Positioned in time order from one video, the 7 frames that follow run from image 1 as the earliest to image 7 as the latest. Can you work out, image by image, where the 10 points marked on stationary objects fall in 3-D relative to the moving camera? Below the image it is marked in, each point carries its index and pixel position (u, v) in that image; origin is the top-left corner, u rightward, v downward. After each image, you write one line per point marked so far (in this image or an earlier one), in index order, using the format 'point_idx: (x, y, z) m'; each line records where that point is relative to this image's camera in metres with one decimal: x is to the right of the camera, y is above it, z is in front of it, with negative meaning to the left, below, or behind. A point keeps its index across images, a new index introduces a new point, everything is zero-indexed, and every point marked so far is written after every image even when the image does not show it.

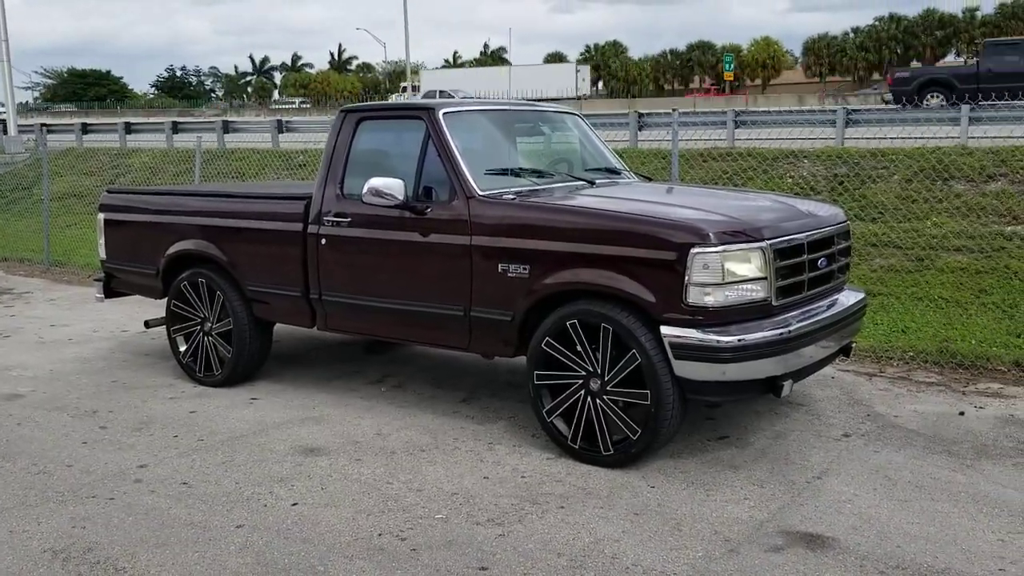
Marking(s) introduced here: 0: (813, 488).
0: (+1.4, -0.9, +4.5) m
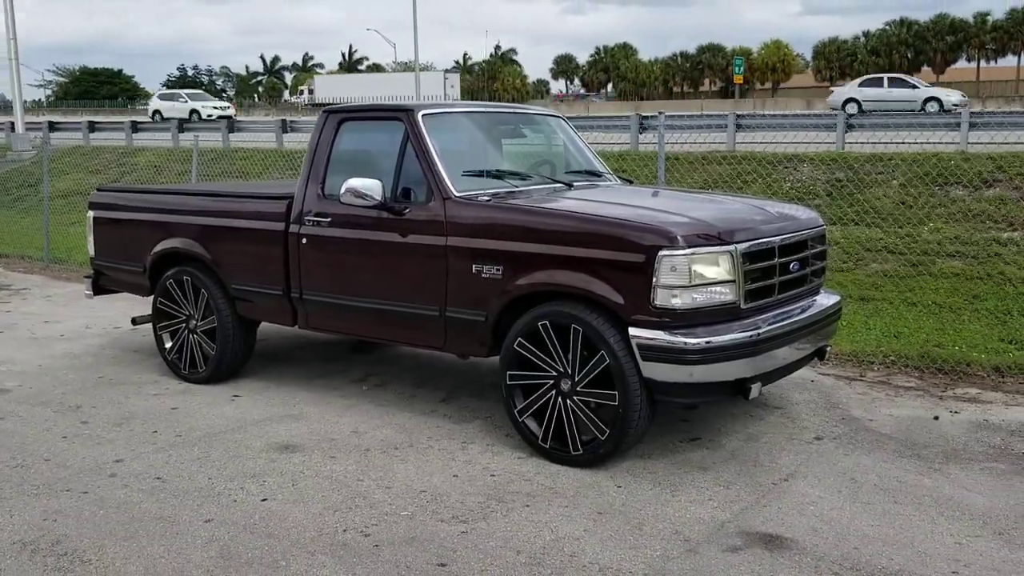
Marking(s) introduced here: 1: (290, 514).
0: (+1.3, -1.0, +4.5) m
1: (-1.0, -1.0, +4.2) m
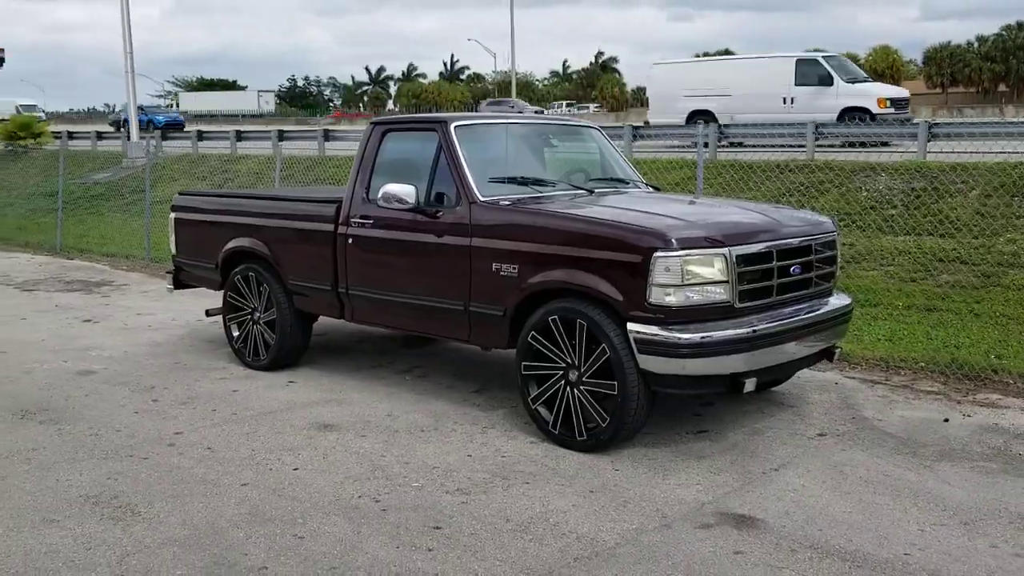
0: (+1.3, -1.0, +4.8) m
1: (-1.0, -1.0, +4.8) m
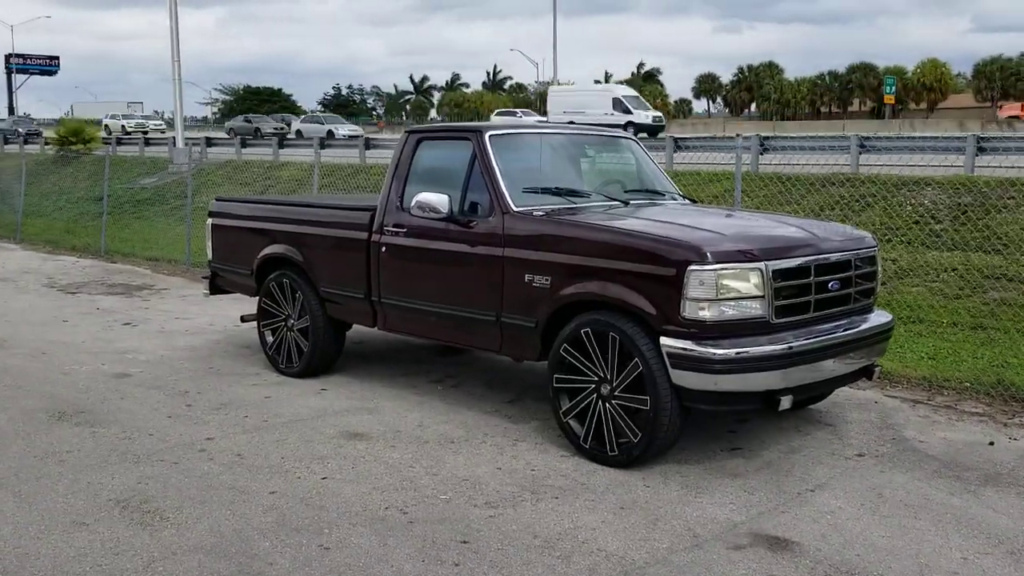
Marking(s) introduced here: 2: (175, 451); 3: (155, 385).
0: (+1.4, -1.0, +4.7) m
1: (-0.8, -1.0, +4.7) m
2: (-1.9, -0.9, +5.4) m
3: (-2.6, -0.7, +7.0) m
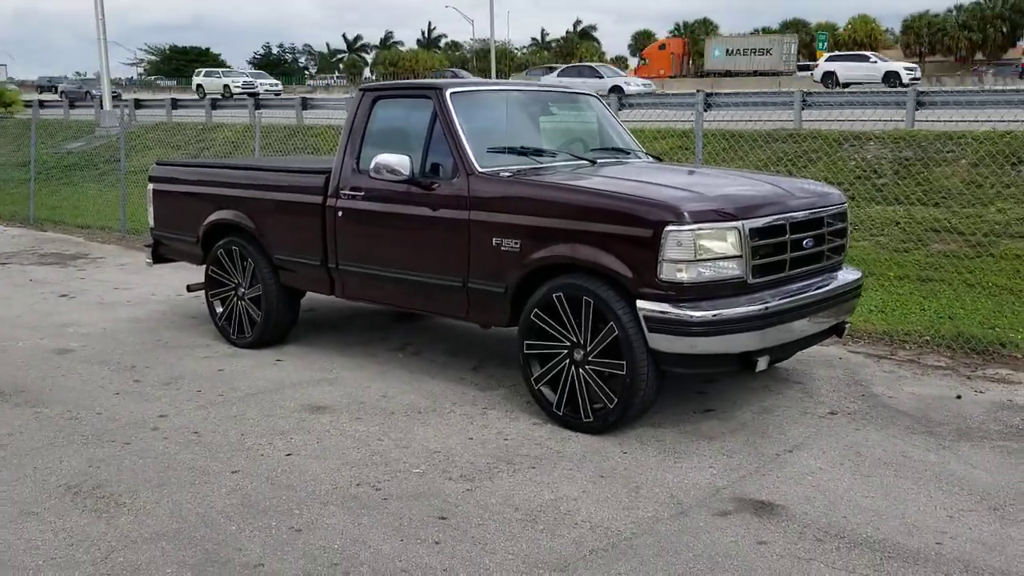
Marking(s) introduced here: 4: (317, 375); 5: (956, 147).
0: (+1.3, -0.8, +4.6) m
1: (-1.0, -0.9, +4.5) m
2: (-2.1, -0.8, +5.1) m
3: (-2.9, -0.5, +6.7) m
4: (-1.3, -0.6, +6.2) m
5: (+6.4, +2.0, +13.8) m
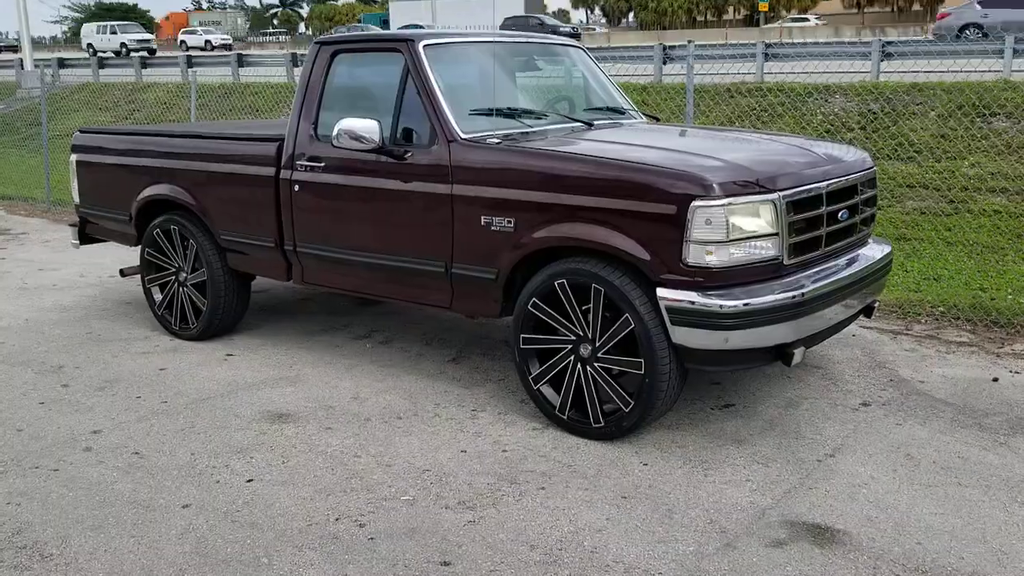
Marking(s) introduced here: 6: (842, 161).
0: (+1.3, -0.8, +4.0) m
1: (-0.9, -0.8, +3.8) m
2: (-2.1, -0.7, +4.3) m
3: (-3.0, -0.4, +5.8) m
4: (-1.3, -0.5, +5.4) m
5: (+5.8, +2.6, +13.3) m
6: (+1.6, +0.6, +4.6) m
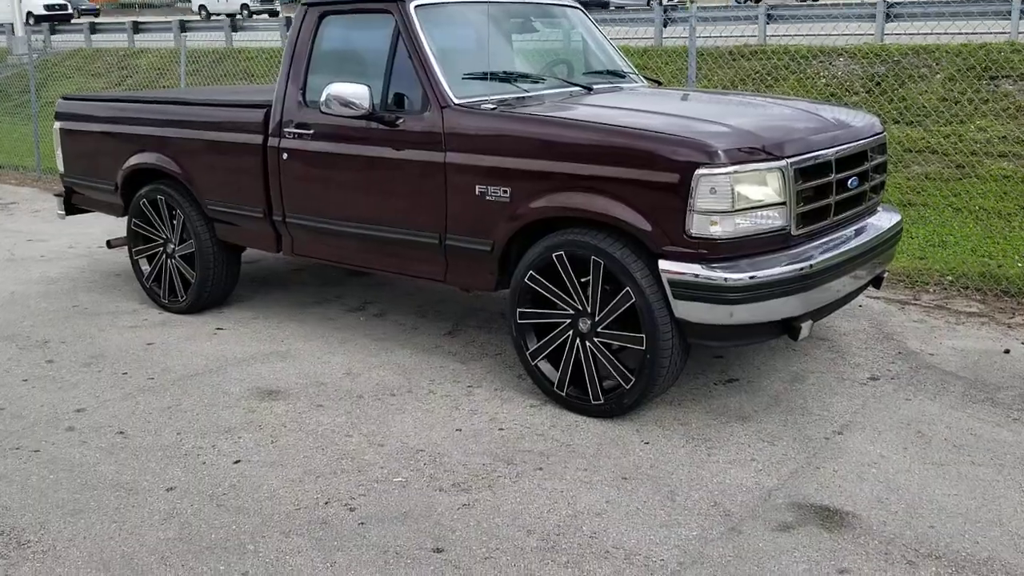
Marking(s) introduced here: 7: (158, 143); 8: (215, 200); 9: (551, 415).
0: (+1.3, -0.6, +3.9) m
1: (-0.9, -0.7, +3.7) m
2: (-2.1, -0.6, +4.2) m
3: (-3.0, -0.3, +5.7) m
4: (-1.4, -0.3, +5.2) m
5: (+5.8, +3.1, +13.1) m
6: (+1.6, +0.7, +4.4) m
7: (-2.1, +0.9, +5.8) m
8: (-1.7, +0.5, +5.5) m
9: (+0.2, -0.6, +4.2) m
